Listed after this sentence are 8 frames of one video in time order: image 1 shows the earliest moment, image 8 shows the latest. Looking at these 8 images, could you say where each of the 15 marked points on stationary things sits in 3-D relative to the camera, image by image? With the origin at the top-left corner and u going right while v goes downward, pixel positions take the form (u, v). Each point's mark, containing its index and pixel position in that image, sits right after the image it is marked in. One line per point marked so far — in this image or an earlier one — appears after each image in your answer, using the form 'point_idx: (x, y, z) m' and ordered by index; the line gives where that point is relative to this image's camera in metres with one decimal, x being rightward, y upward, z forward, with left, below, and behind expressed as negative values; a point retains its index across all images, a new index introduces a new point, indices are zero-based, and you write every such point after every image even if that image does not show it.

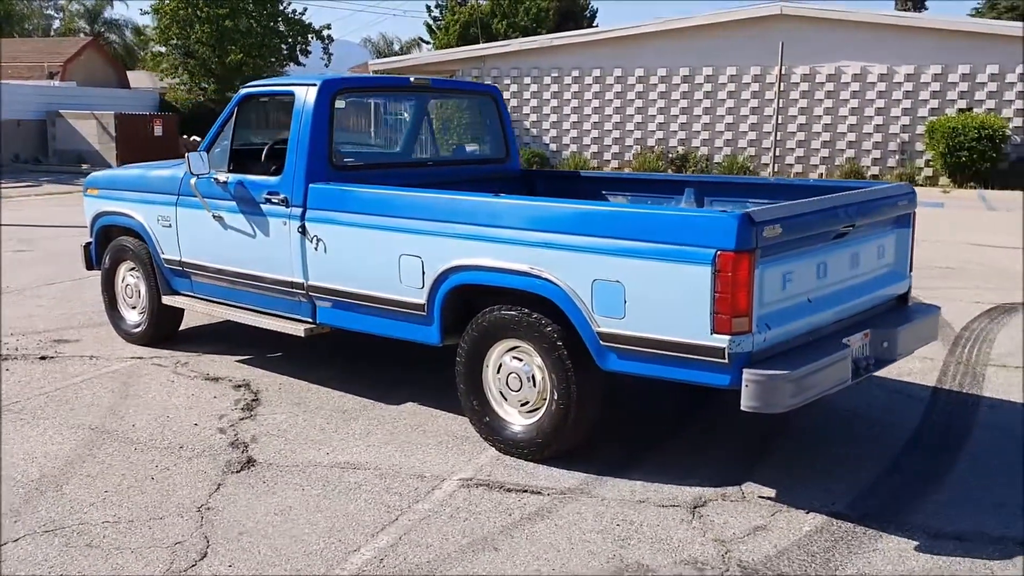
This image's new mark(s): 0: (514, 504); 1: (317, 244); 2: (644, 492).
0: (0.0, -0.9, +4.3) m
1: (-1.1, +0.2, +5.5) m
2: (+0.6, -0.9, +4.5) m
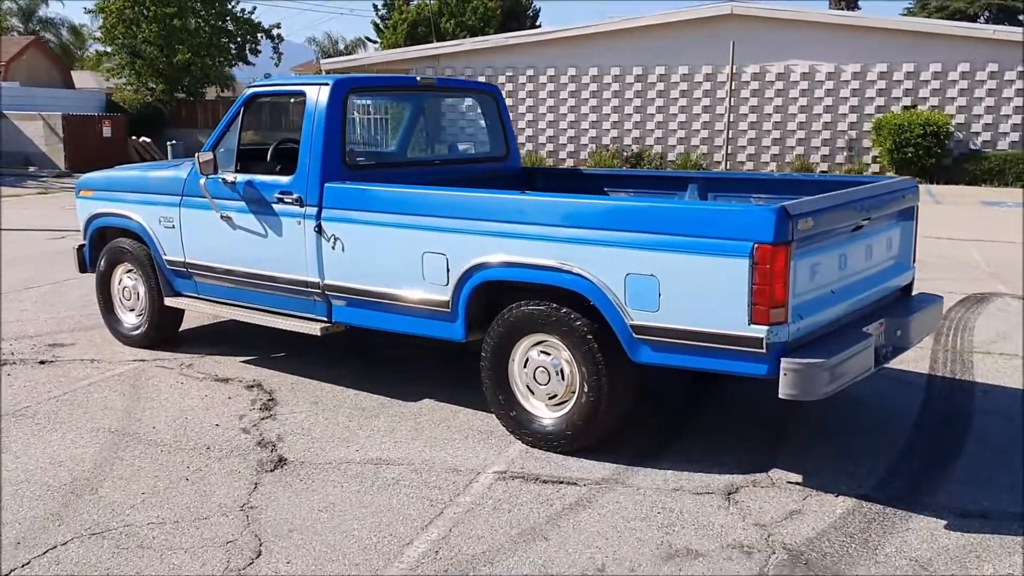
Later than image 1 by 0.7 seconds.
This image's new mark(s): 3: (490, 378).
0: (+0.2, -0.9, +4.4) m
1: (-1.0, +0.2, +5.5) m
2: (+0.8, -0.9, +4.6) m
3: (-0.1, -0.5, +5.1) m
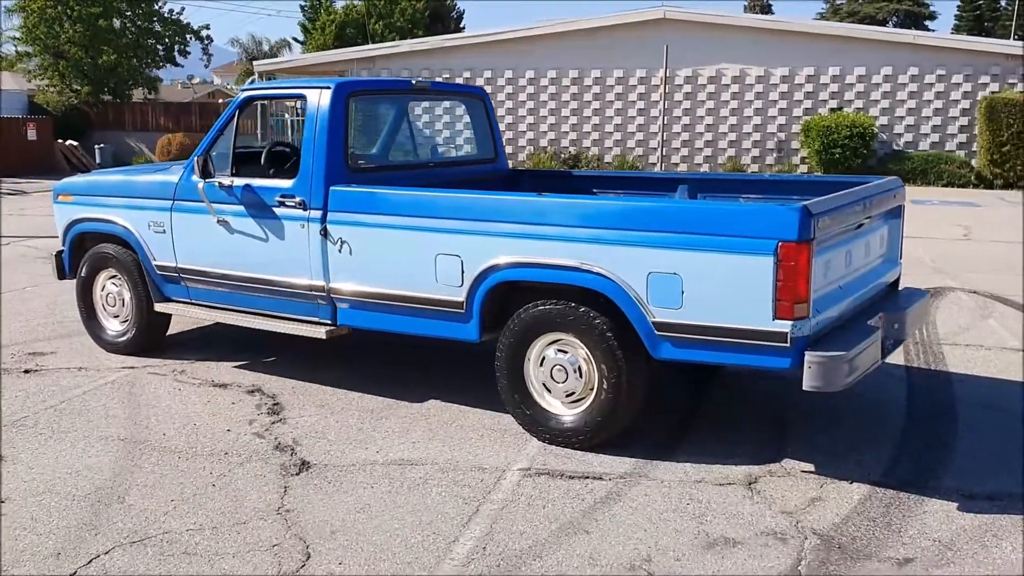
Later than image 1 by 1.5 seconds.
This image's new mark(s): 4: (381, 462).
0: (+0.3, -0.9, +4.5) m
1: (-0.9, +0.2, +5.6) m
2: (+0.9, -0.9, +4.7) m
3: (0.0, -0.5, +5.2) m
4: (-0.6, -0.8, +4.8) m
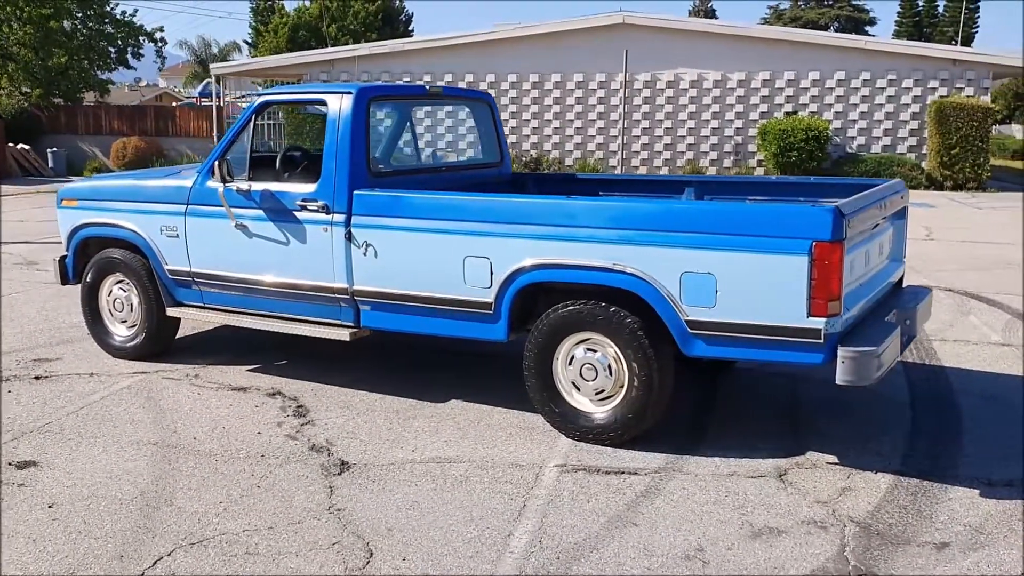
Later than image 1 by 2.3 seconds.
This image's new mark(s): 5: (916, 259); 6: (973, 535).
0: (+0.5, -0.9, +4.6) m
1: (-0.8, +0.2, +5.6) m
2: (+1.0, -0.9, +4.9) m
3: (+0.1, -0.5, +5.3) m
4: (-0.5, -0.8, +4.9) m
5: (+4.9, +0.3, +12.0) m
6: (+1.9, -1.0, +4.1) m
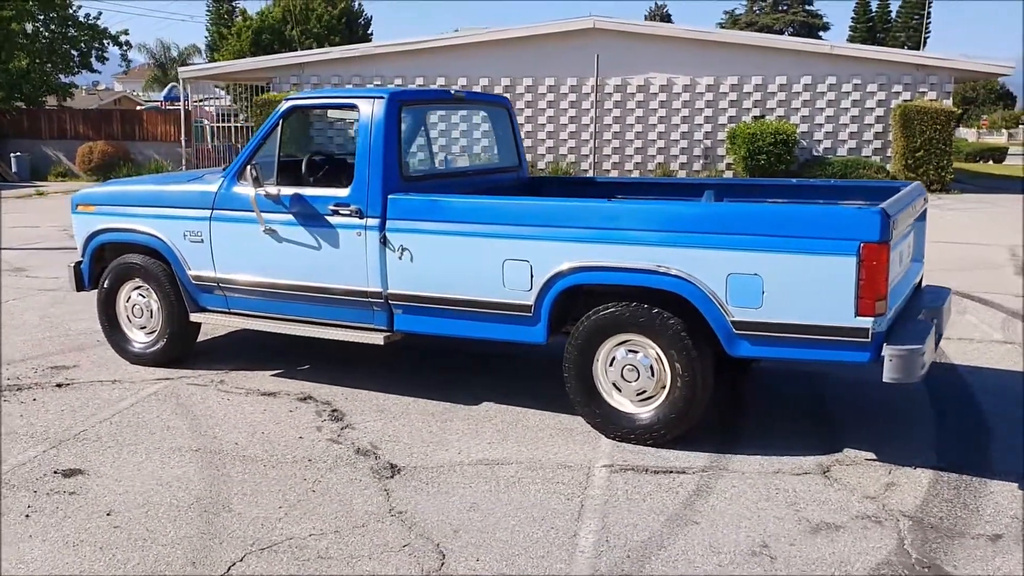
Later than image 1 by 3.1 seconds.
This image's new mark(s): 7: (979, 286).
0: (+0.7, -0.9, +4.7) m
1: (-0.6, +0.2, +5.6) m
2: (+1.3, -0.9, +5.0) m
3: (+0.3, -0.5, +5.3) m
4: (-0.2, -0.9, +4.9) m
5: (+4.8, +0.3, +12.3) m
6: (+2.2, -1.0, +4.3) m
7: (+5.0, 0.0, +10.6) m
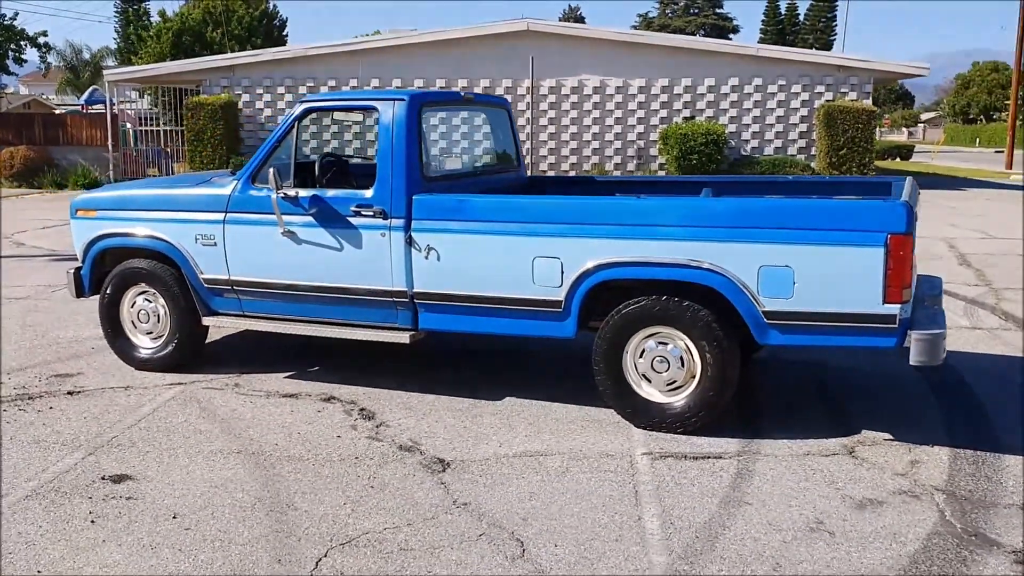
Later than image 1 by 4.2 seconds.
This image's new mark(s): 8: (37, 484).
0: (+1.0, -0.9, +4.9) m
1: (-0.5, +0.2, +5.7) m
2: (+1.5, -0.8, +5.2) m
3: (+0.5, -0.5, +5.5) m
4: (0.0, -0.8, +5.0) m
5: (+4.4, +0.4, +12.8) m
6: (+2.4, -0.9, +4.6) m
7: (+4.7, +0.1, +11.2) m
8: (-2.2, -0.9, +4.6) m
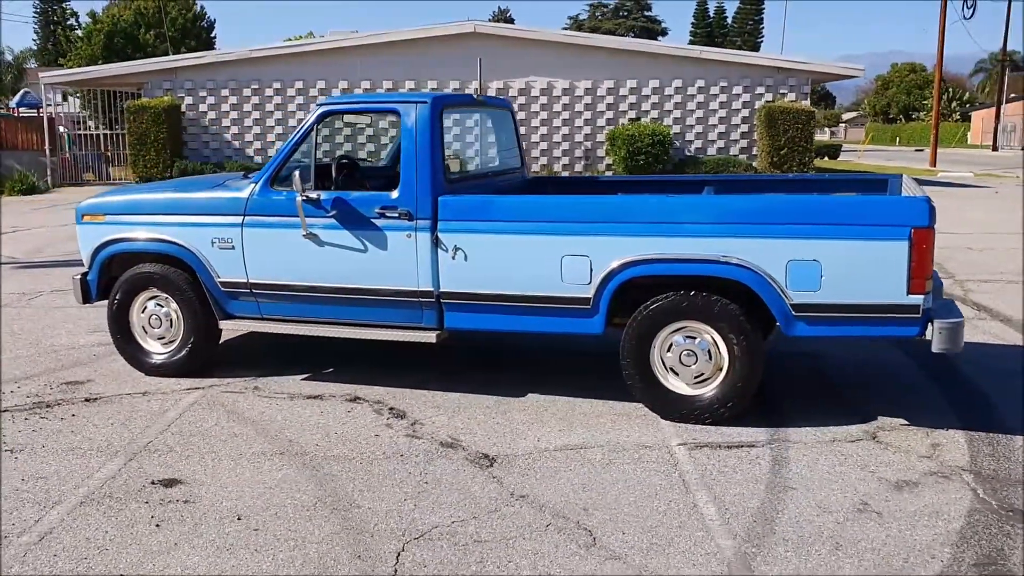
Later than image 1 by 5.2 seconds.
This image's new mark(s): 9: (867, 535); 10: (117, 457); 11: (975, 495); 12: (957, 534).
0: (+1.2, -0.8, +5.1) m
1: (-0.3, +0.2, +5.8) m
2: (+1.7, -0.8, +5.4) m
3: (+0.7, -0.4, +5.6) m
4: (+0.2, -0.8, +5.1) m
5: (+4.0, +0.5, +13.2) m
6: (+2.7, -0.9, +4.9) m
7: (+4.5, +0.2, +11.6) m
8: (-1.9, -0.9, +4.6) m
9: (+1.5, -1.0, +4.1) m
10: (-2.0, -0.9, +5.1) m
11: (+2.1, -0.9, +4.6) m
12: (+1.8, -1.0, +4.1) m
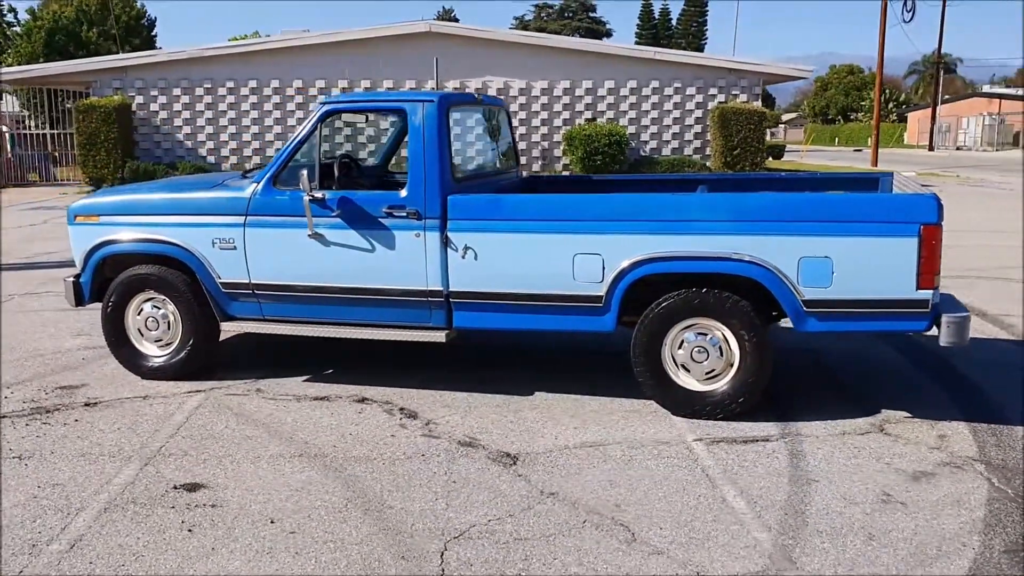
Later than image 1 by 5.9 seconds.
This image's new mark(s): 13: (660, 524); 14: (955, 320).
0: (+1.3, -0.8, +5.1) m
1: (-0.3, +0.2, +5.8) m
2: (+1.8, -0.8, +5.5) m
3: (+0.7, -0.4, +5.7) m
4: (+0.3, -0.8, +5.2) m
5: (+3.7, +0.5, +13.4) m
6: (+2.8, -0.9, +5.0) m
7: (+4.2, +0.2, +11.8) m
8: (-1.8, -0.9, +4.5) m
9: (+1.6, -1.0, +4.2) m
10: (-1.9, -0.9, +5.0) m
11: (+2.2, -0.9, +4.7) m
12: (+2.0, -1.0, +4.2) m
13: (+0.6, -1.0, +4.2) m
14: (+2.3, -0.2, +5.2) m
